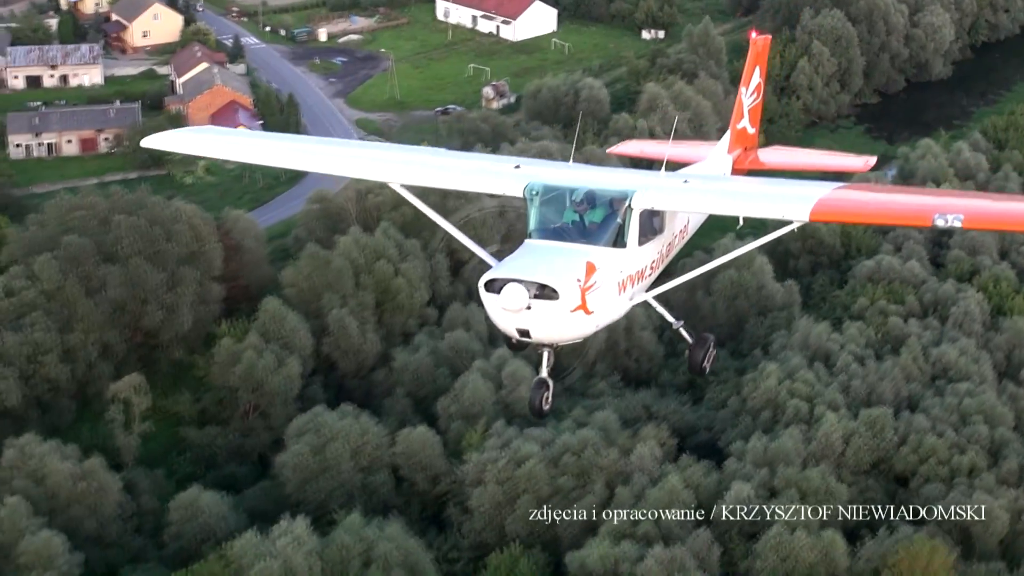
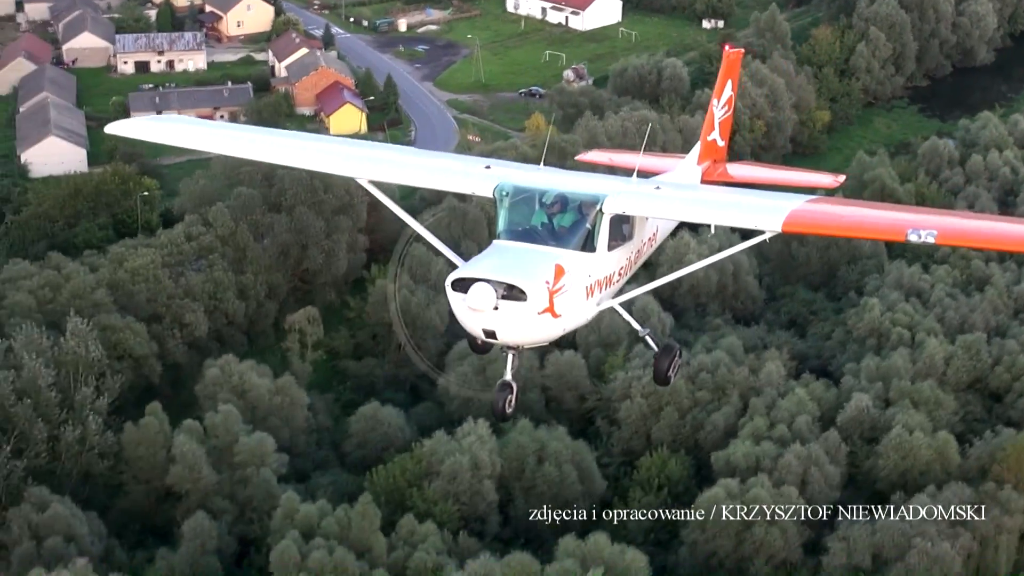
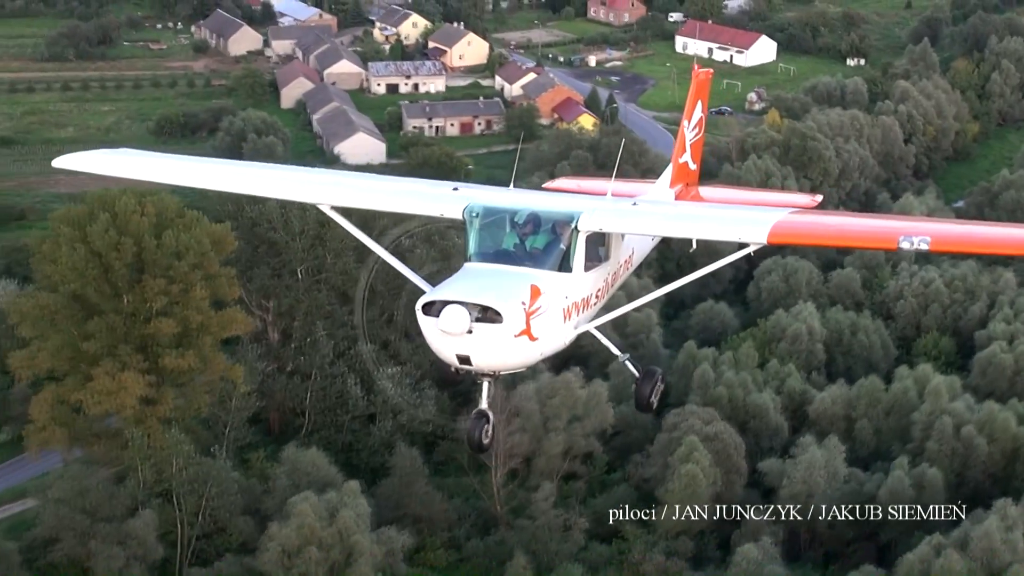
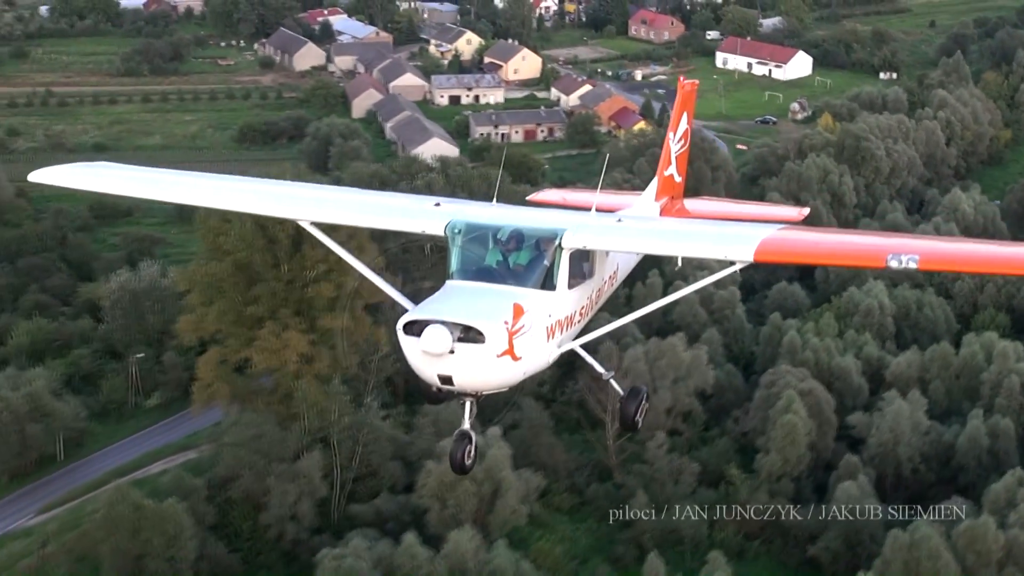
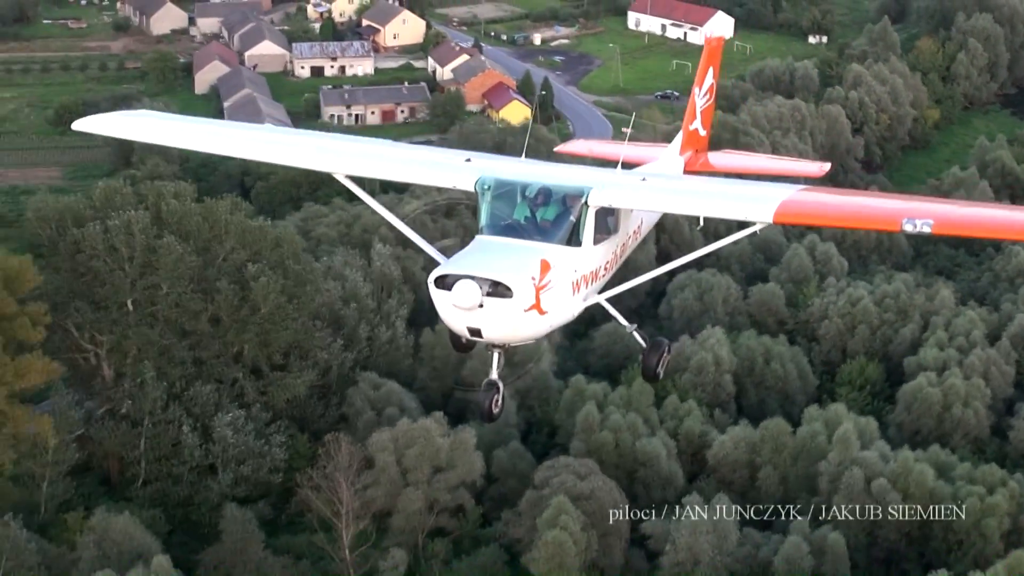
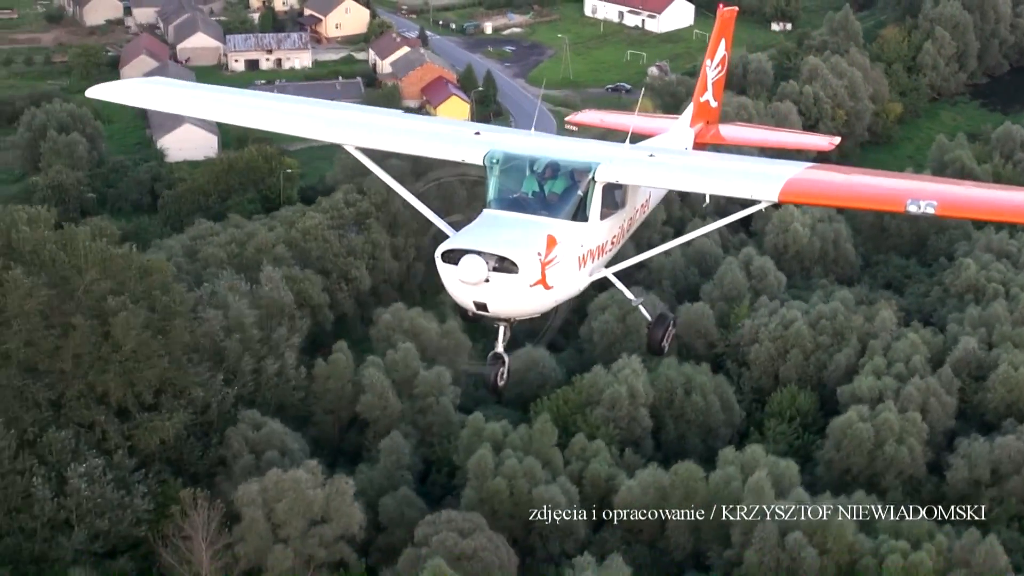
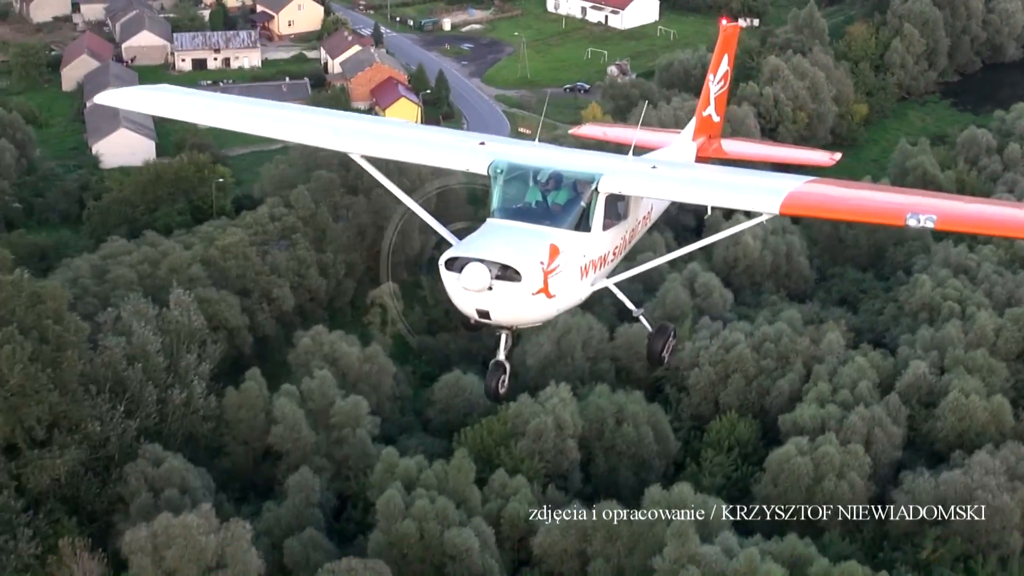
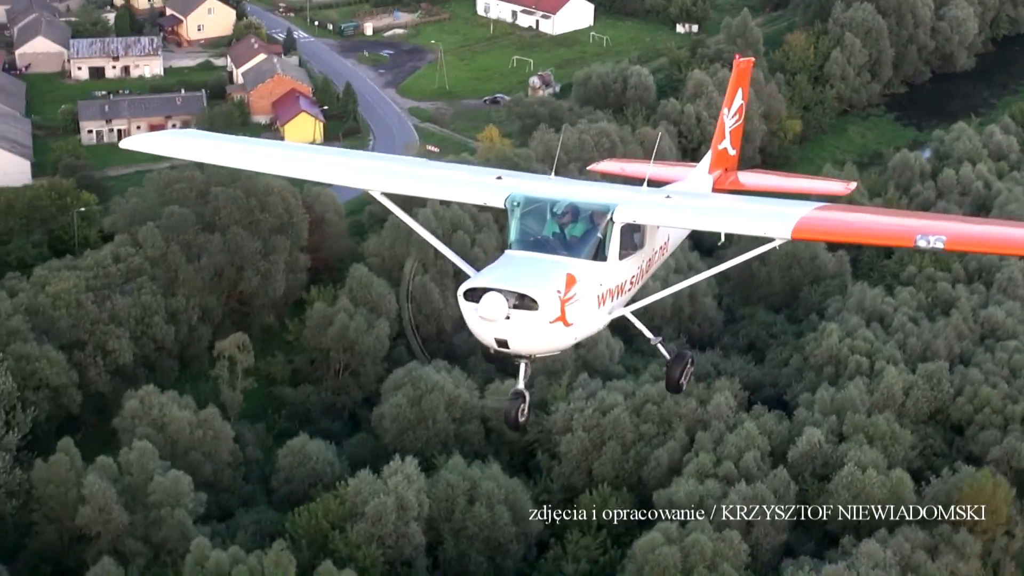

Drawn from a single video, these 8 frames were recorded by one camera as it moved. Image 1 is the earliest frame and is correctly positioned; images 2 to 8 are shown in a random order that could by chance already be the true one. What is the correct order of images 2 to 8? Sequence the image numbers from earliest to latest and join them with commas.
8, 2, 7, 6, 5, 3, 4
